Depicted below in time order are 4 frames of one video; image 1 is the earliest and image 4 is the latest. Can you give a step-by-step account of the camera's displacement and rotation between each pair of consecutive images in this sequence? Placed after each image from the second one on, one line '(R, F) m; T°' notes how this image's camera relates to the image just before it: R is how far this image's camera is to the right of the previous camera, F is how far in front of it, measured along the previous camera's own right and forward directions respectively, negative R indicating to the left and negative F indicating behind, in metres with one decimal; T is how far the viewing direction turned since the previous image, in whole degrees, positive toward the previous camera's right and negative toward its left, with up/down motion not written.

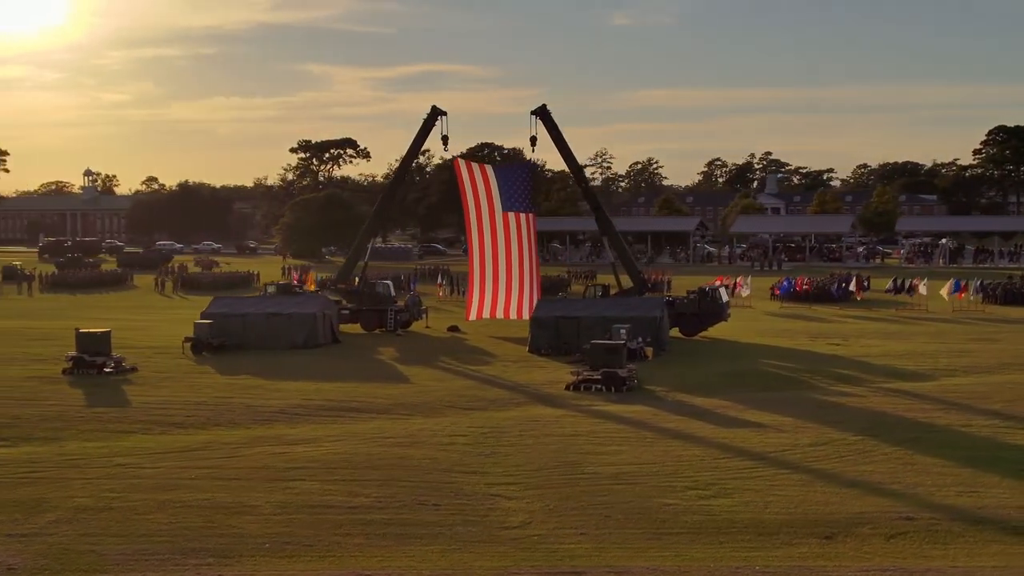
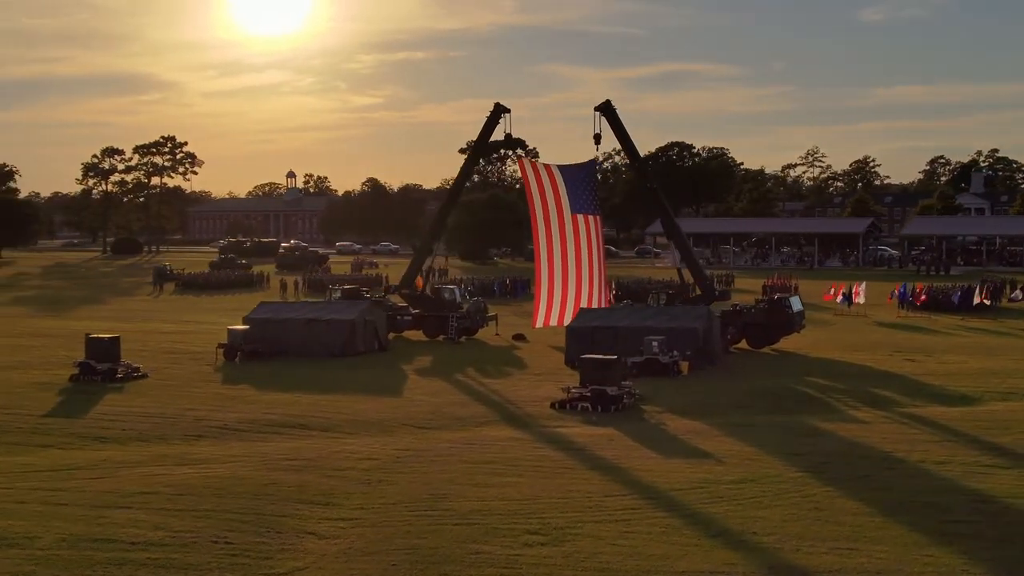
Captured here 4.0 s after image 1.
(+3.6, +2.0) m; -9°
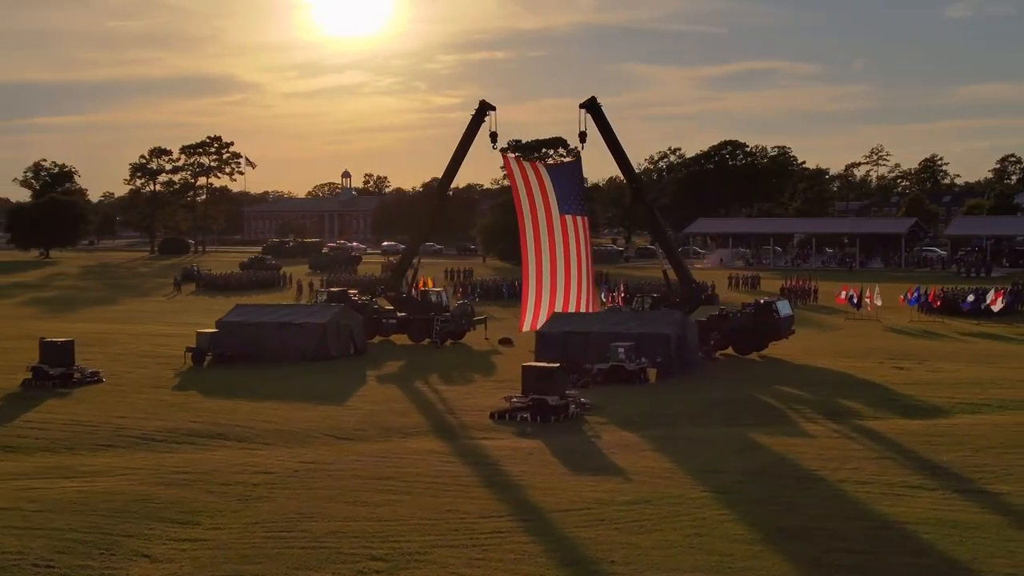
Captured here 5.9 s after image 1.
(+1.9, +1.0) m; -3°
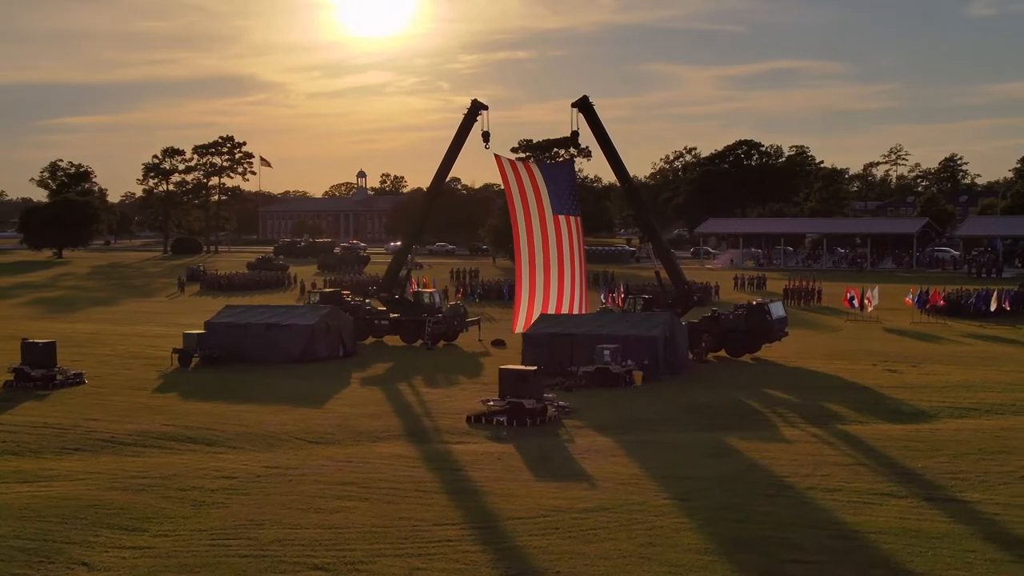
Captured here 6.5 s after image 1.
(+0.6, +0.3) m; -1°
